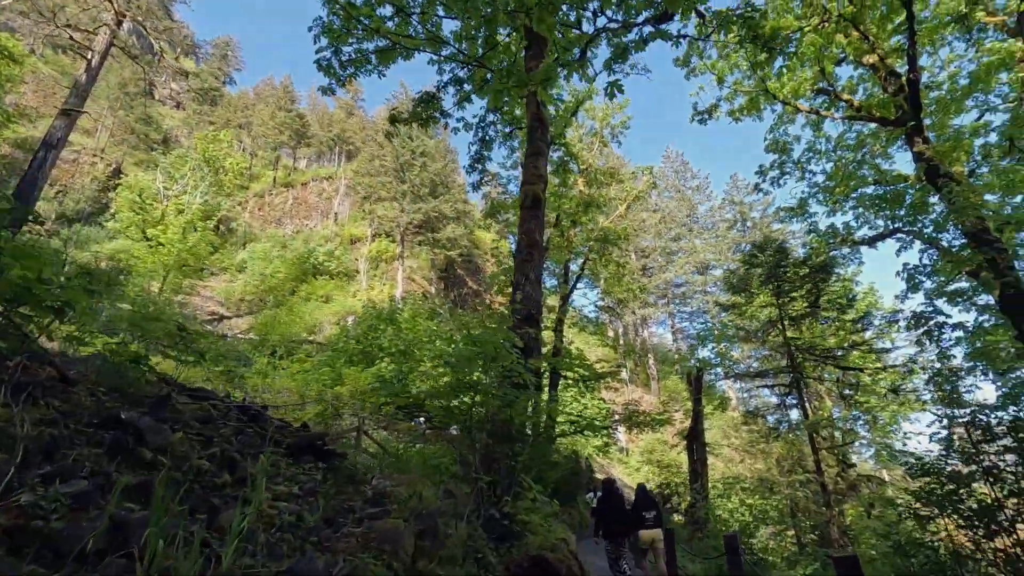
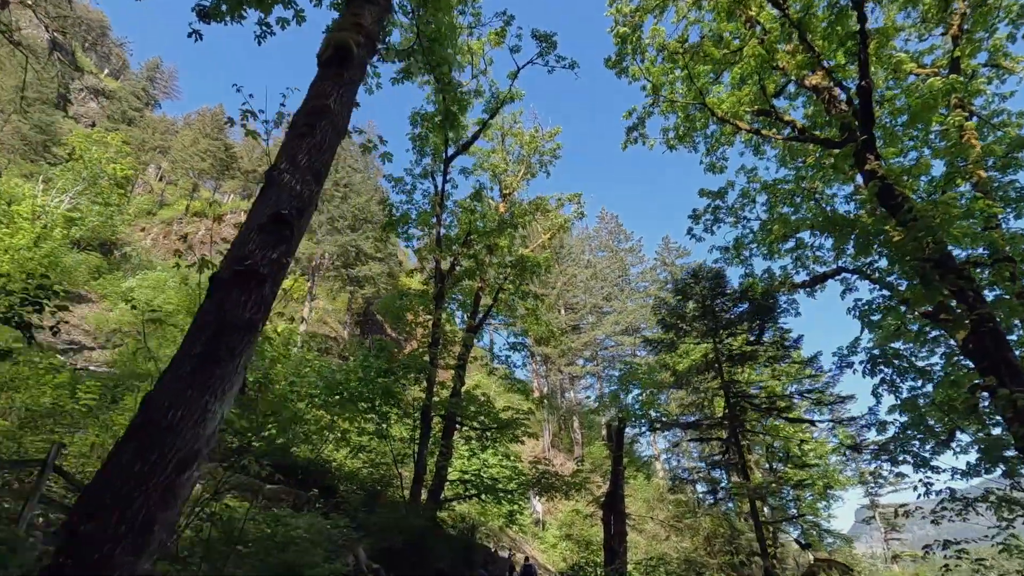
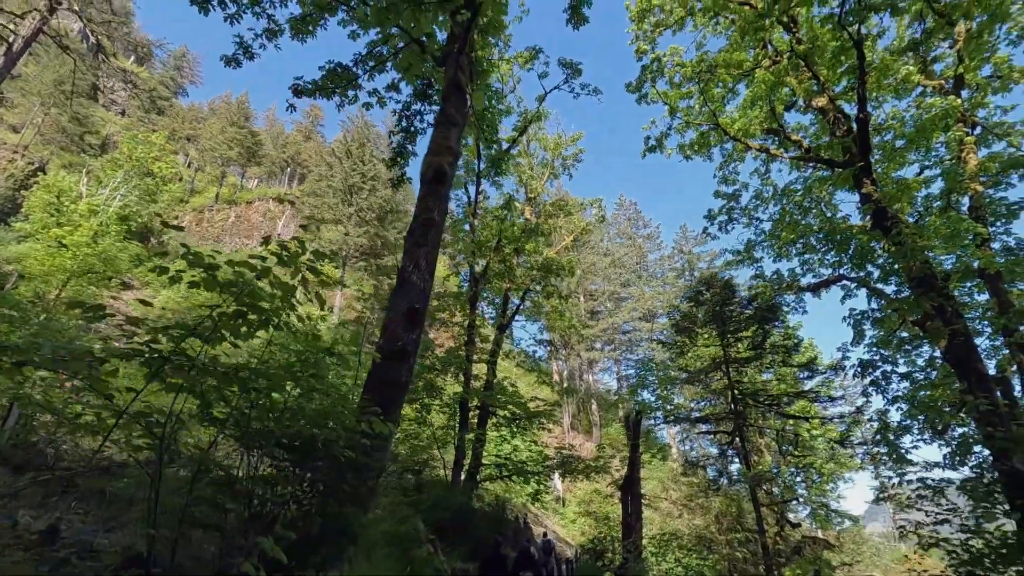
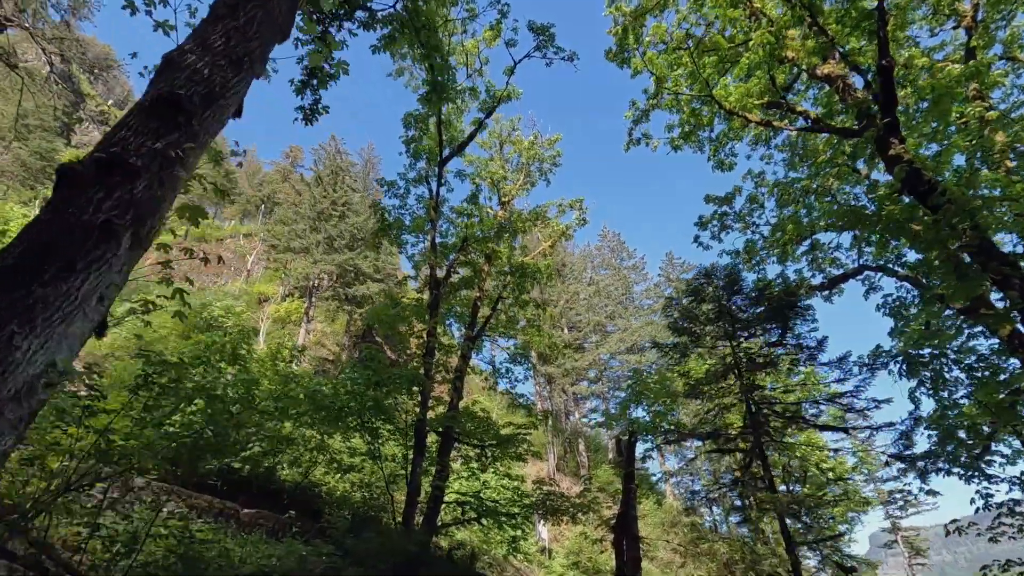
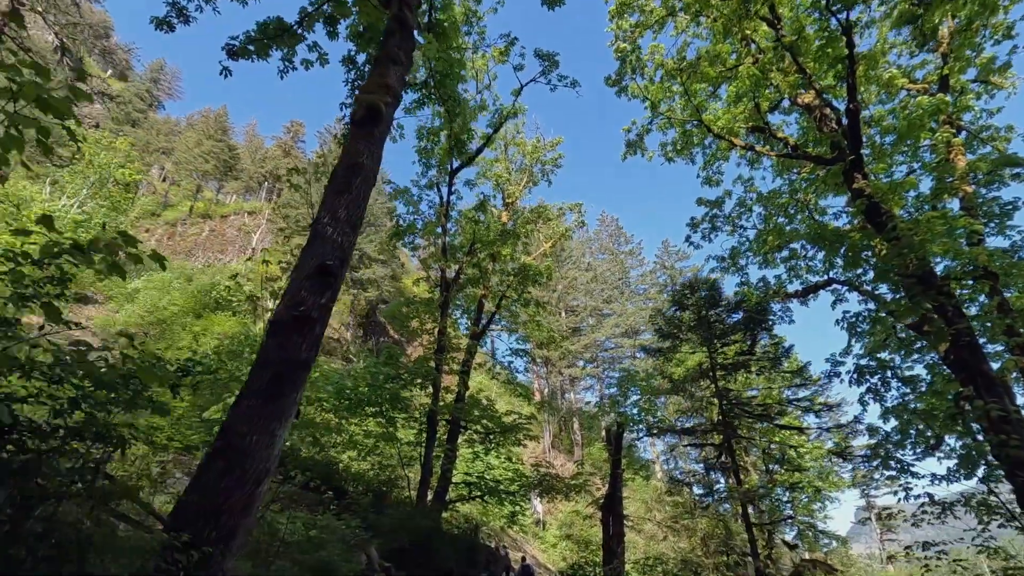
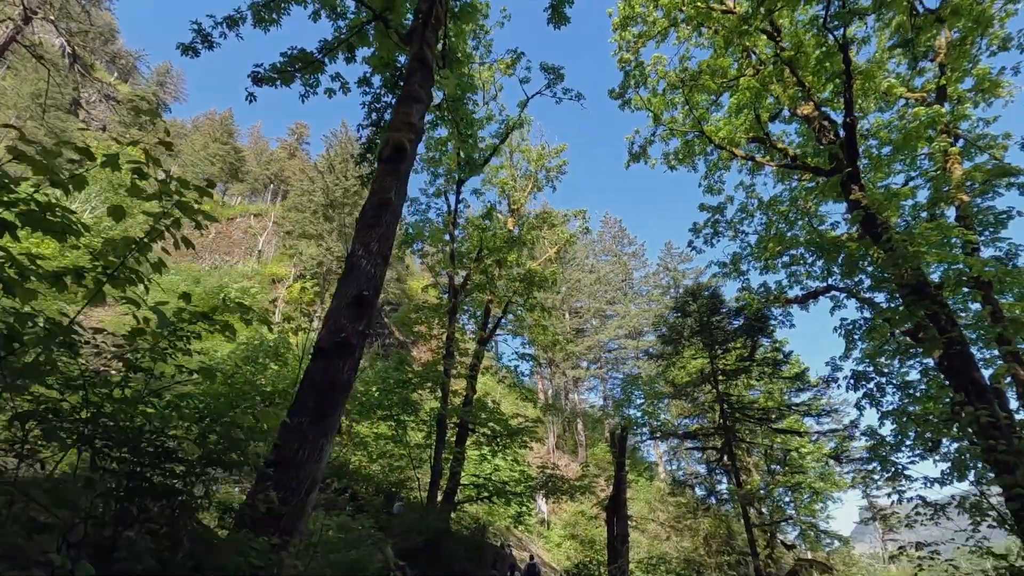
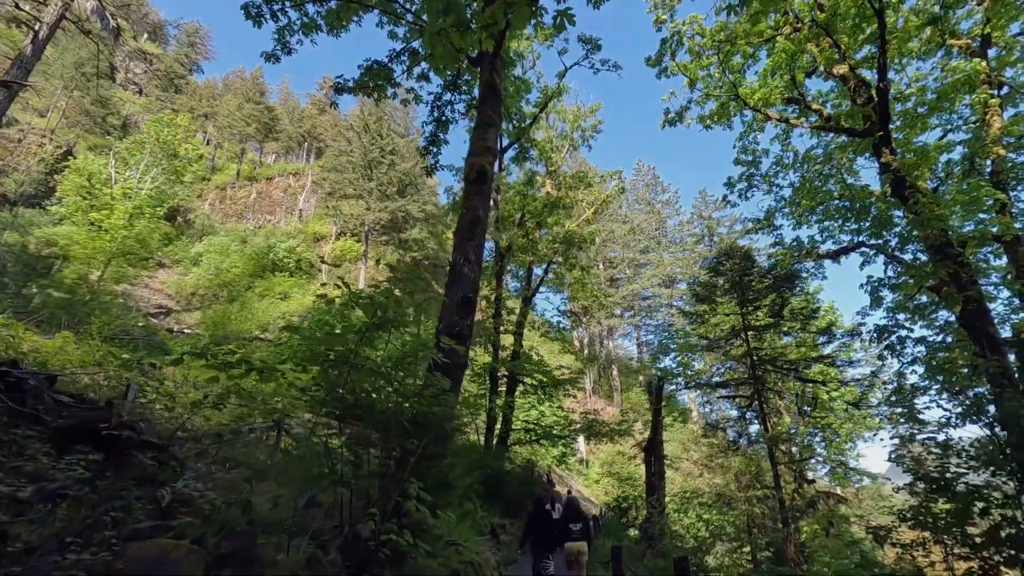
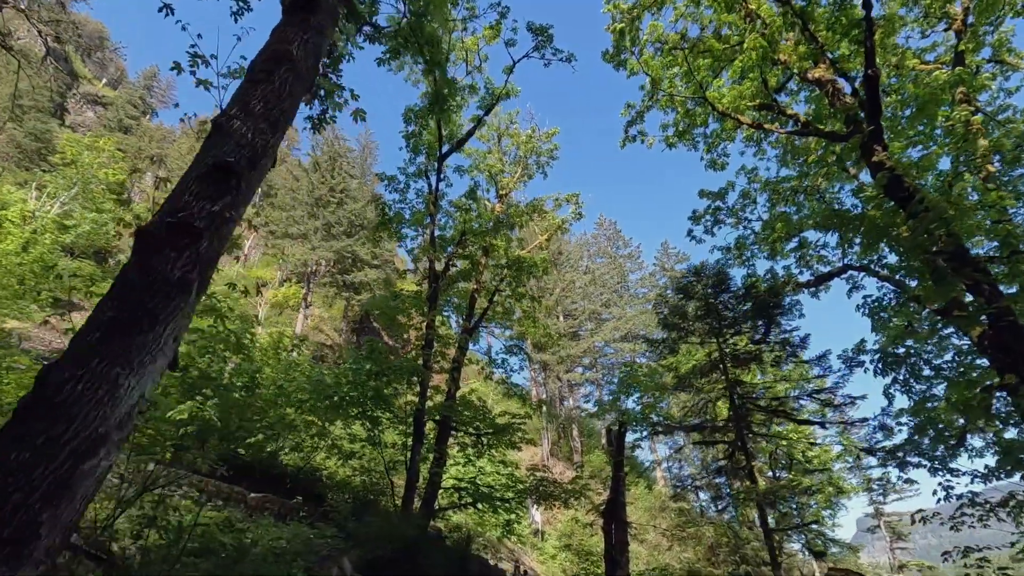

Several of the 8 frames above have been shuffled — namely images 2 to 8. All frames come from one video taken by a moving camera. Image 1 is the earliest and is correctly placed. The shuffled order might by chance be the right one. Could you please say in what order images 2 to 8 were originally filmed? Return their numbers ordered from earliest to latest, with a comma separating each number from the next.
7, 3, 6, 5, 2, 8, 4
